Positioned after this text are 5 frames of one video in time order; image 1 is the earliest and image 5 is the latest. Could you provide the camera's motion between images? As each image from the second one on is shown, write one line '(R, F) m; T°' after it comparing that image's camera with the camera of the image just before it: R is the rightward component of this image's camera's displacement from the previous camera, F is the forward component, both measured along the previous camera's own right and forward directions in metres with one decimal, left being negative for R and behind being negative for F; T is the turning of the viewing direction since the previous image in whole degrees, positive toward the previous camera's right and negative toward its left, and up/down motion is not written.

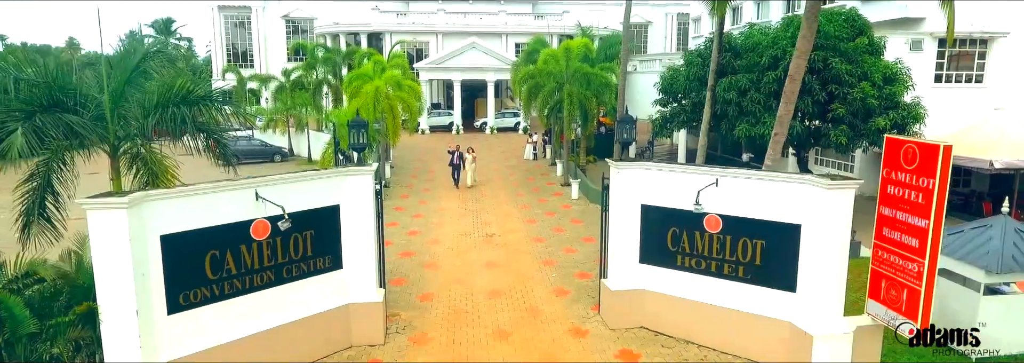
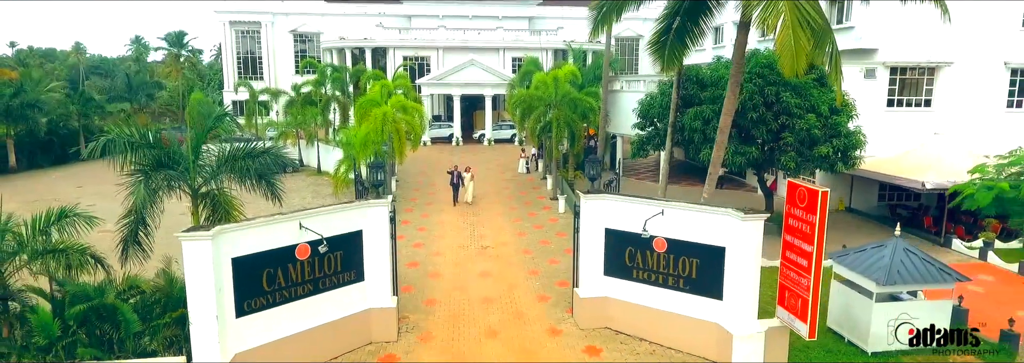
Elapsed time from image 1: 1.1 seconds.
(+0.2, -2.1) m; 0°
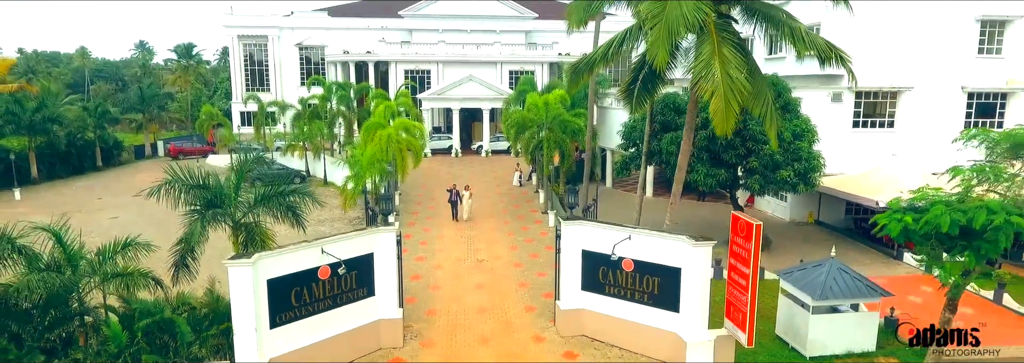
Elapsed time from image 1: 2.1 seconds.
(+0.2, -1.8) m; 0°
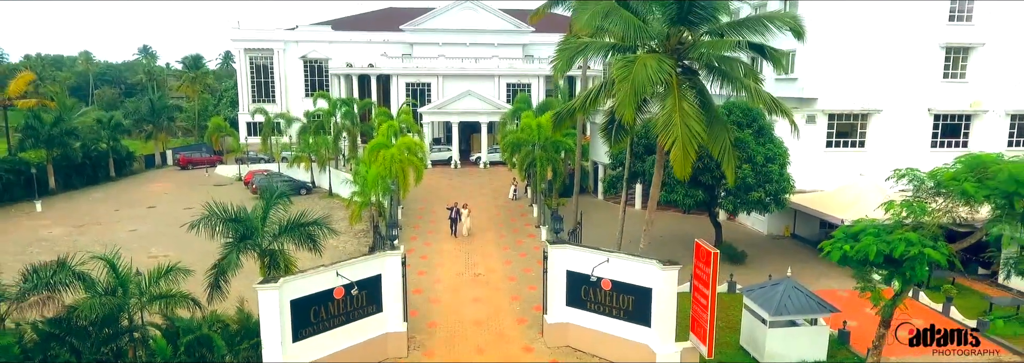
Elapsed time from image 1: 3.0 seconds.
(+0.2, -1.6) m; 0°
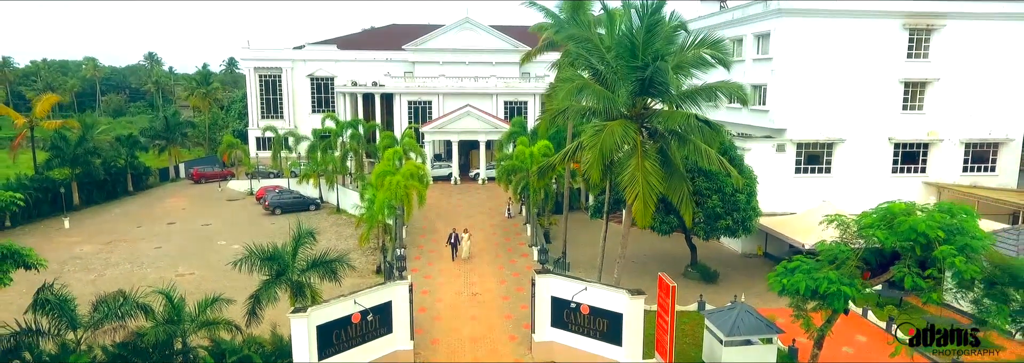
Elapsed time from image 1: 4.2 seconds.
(+0.2, -2.2) m; 0°
